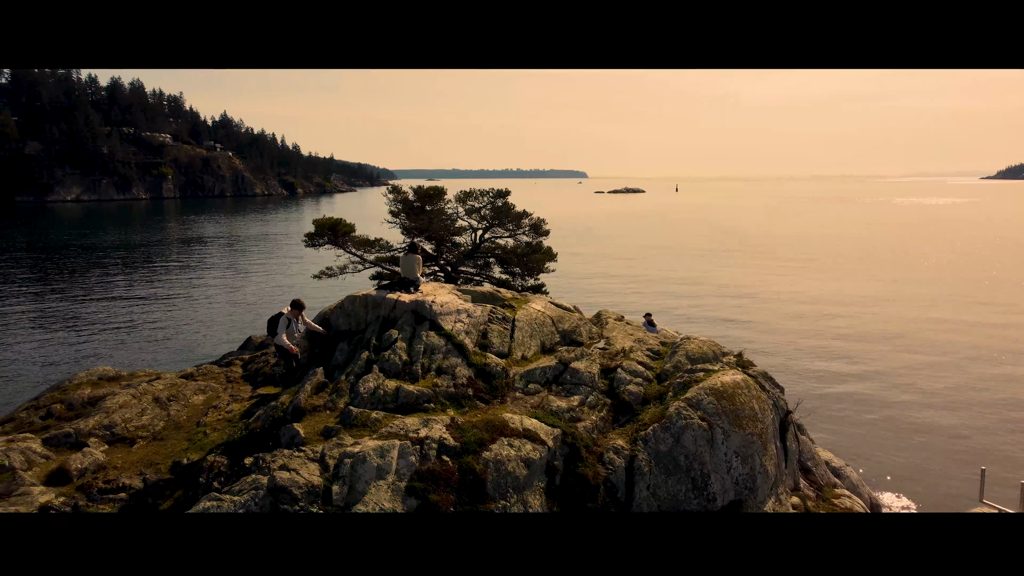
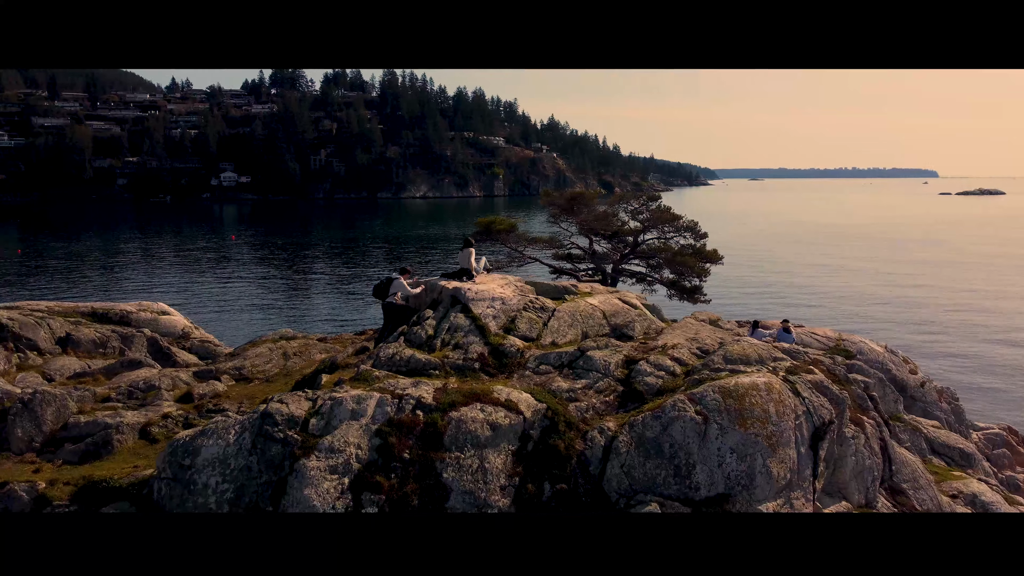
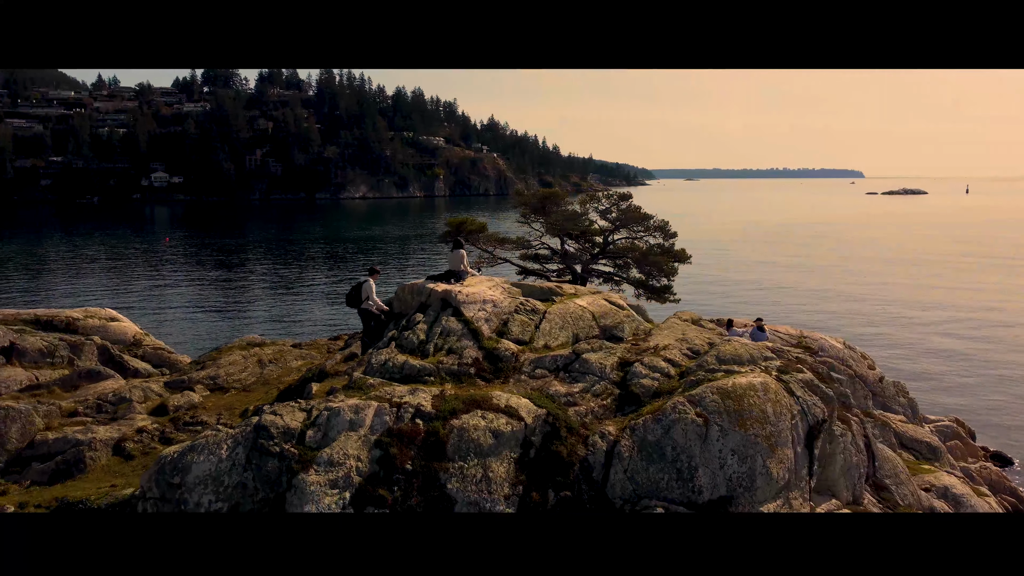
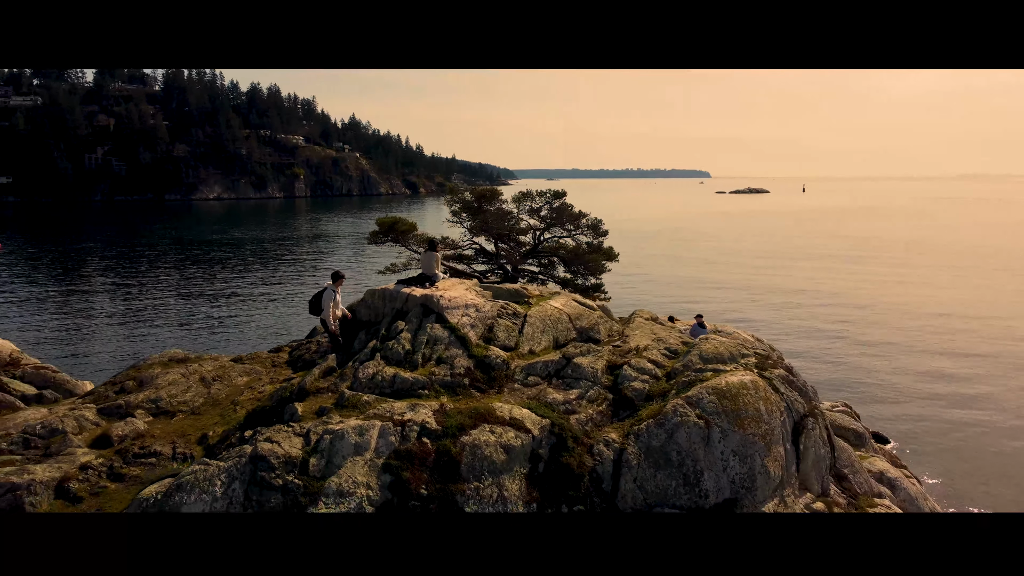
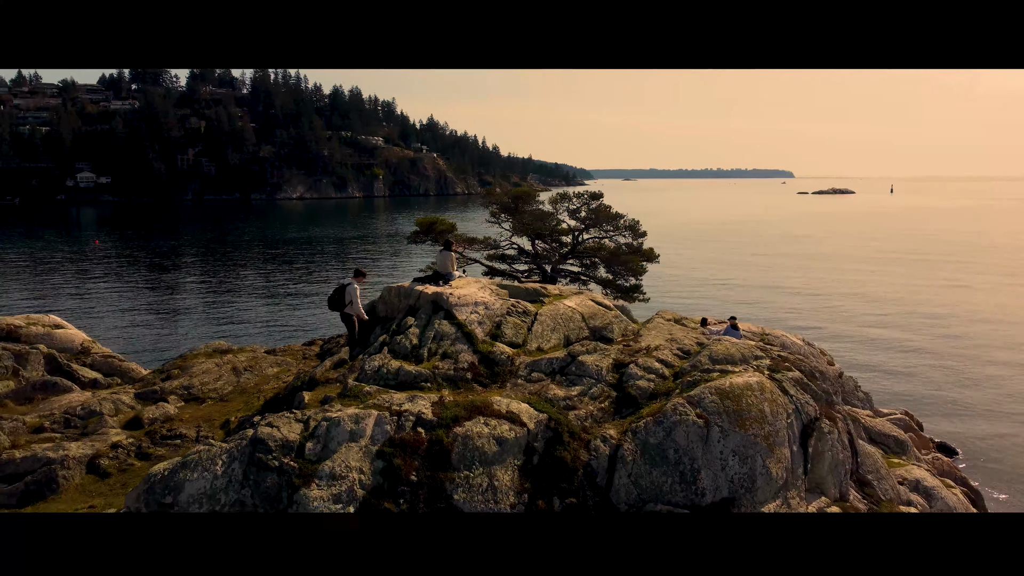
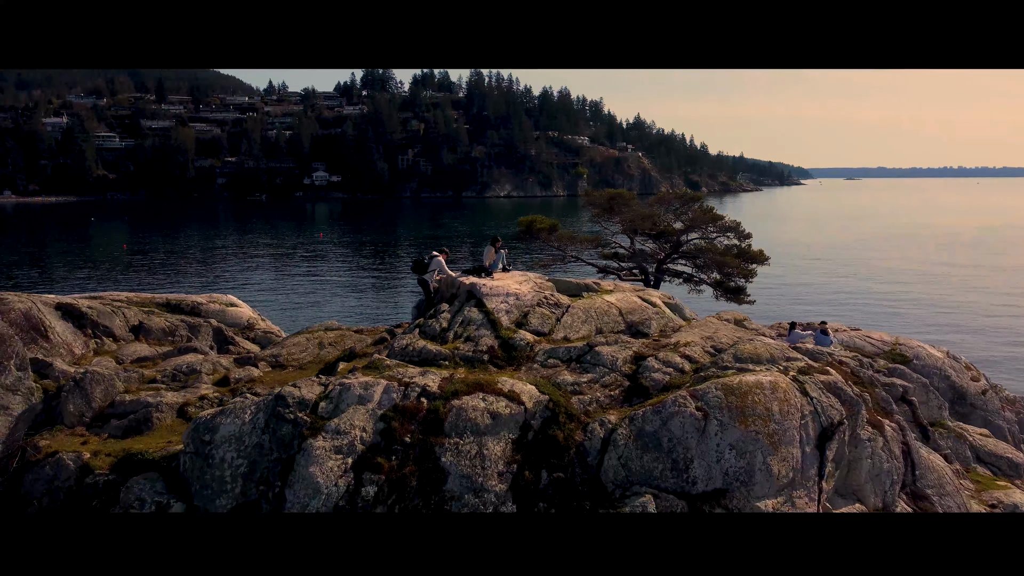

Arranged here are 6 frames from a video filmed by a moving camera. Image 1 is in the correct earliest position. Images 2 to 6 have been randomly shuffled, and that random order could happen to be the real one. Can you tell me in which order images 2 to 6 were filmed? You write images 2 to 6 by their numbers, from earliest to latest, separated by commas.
4, 5, 3, 2, 6
